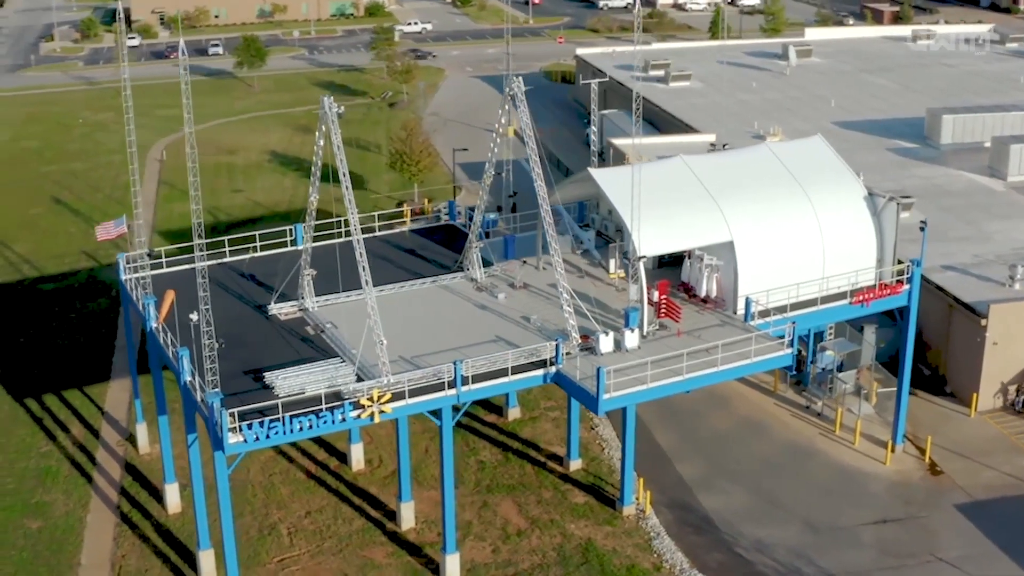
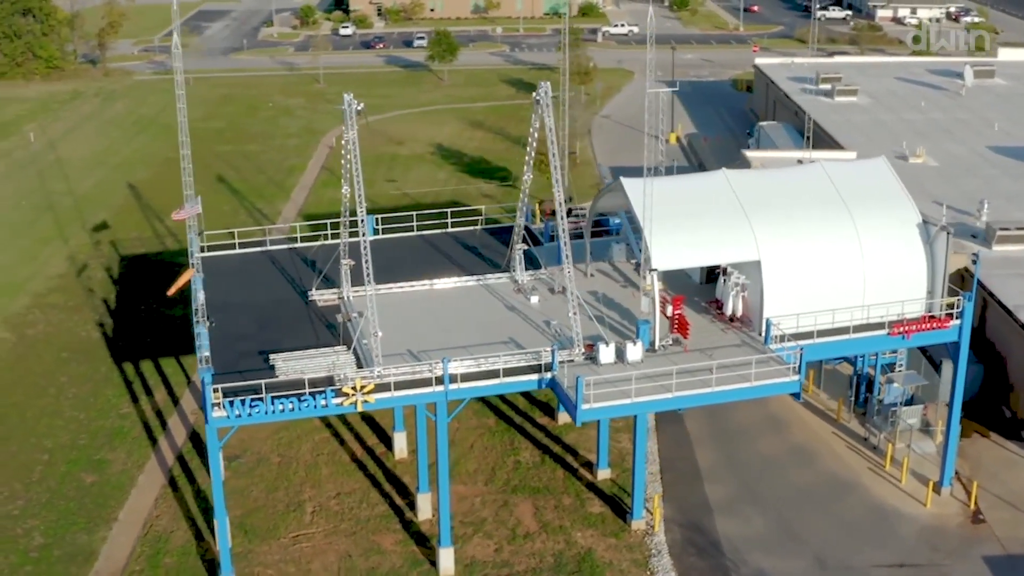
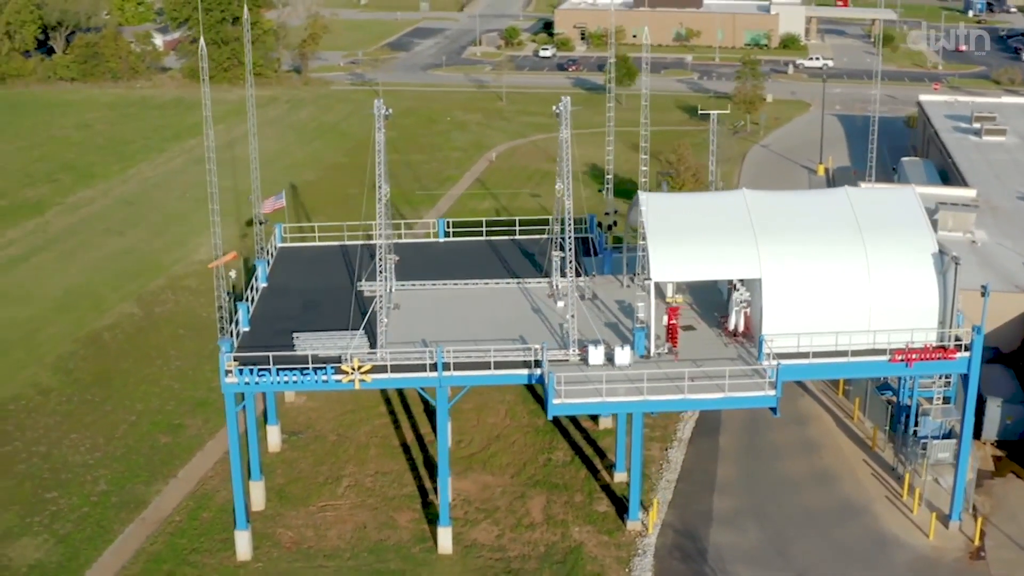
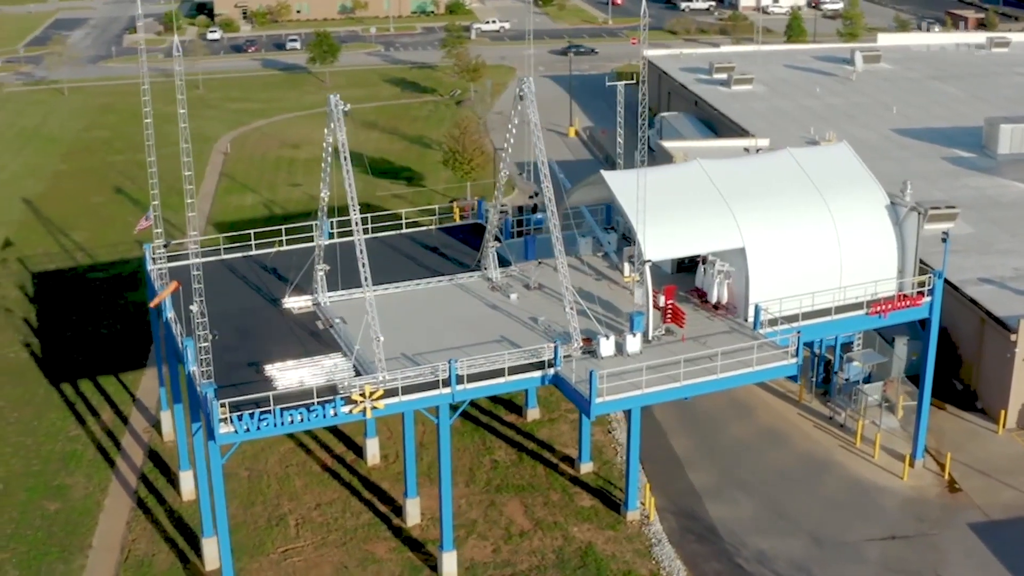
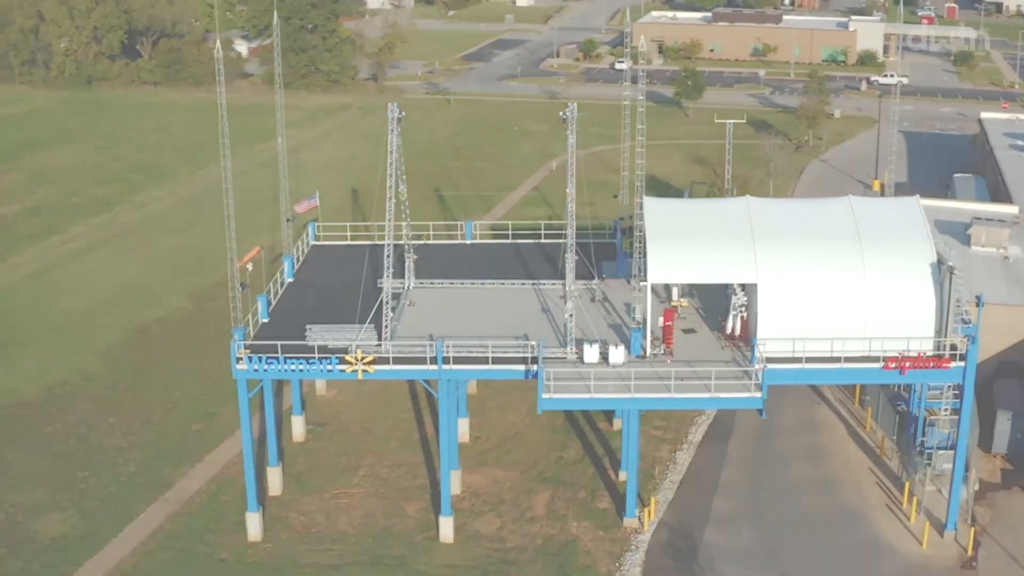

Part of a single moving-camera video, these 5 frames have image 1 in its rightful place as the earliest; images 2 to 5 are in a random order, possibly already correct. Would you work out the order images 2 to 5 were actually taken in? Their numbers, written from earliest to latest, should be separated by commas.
4, 2, 3, 5
